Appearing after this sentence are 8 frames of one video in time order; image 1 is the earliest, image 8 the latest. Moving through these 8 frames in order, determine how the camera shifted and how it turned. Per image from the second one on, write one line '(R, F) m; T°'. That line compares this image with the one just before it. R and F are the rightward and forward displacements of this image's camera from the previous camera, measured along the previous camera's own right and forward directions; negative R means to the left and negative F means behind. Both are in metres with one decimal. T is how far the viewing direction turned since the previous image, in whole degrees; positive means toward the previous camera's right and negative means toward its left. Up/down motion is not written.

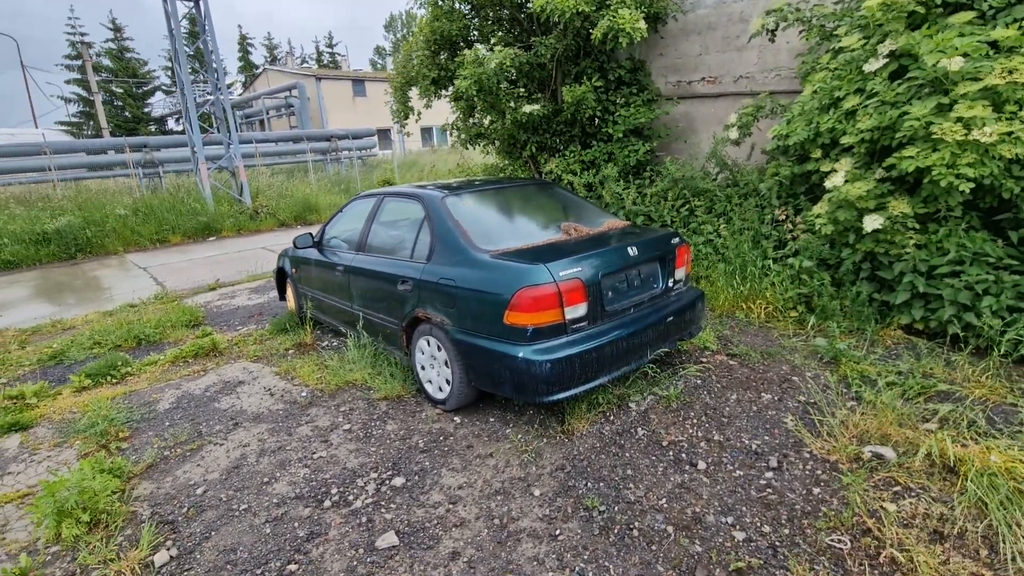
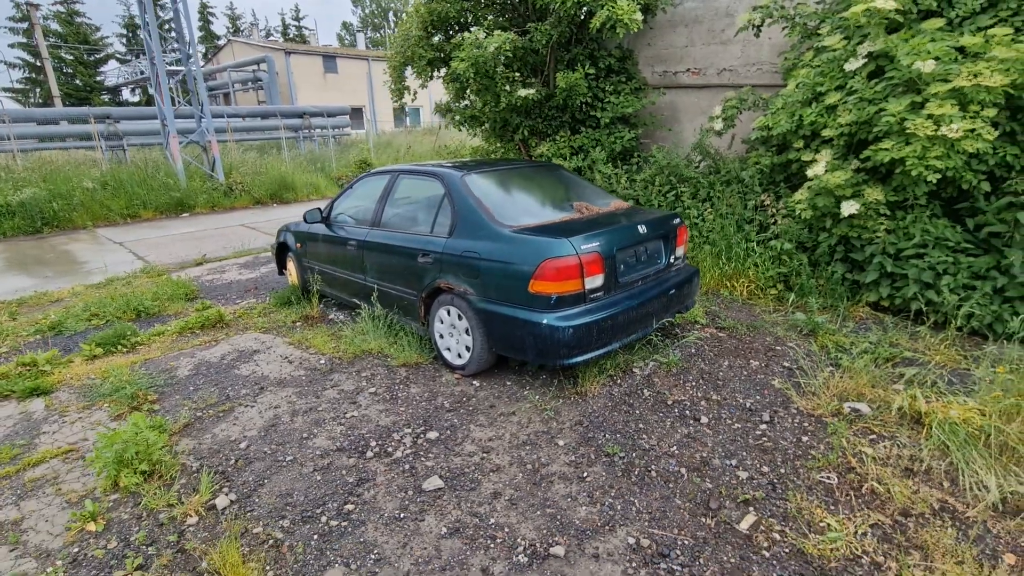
(-0.3, -0.2) m; +4°
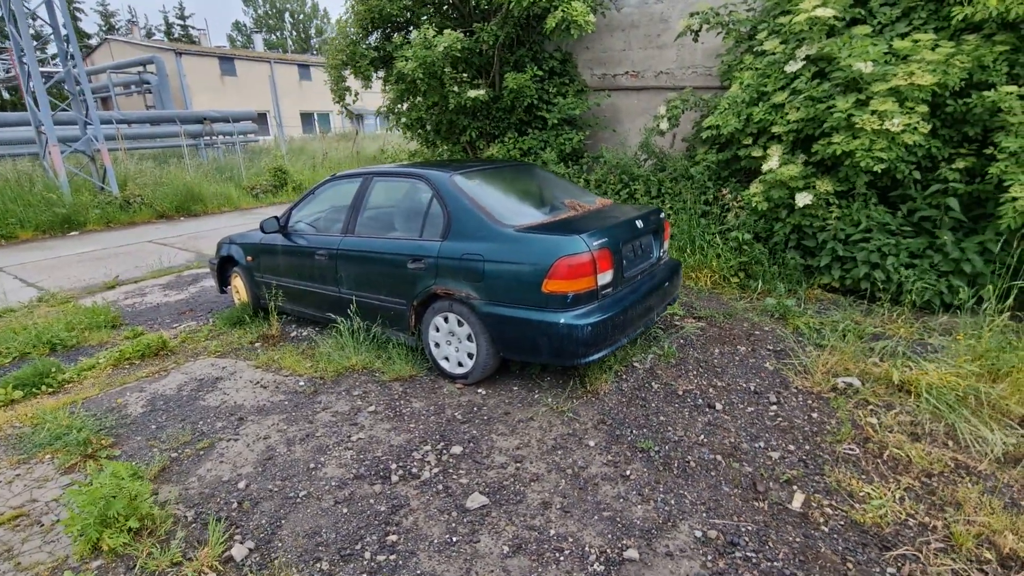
(-0.5, +0.1) m; +9°
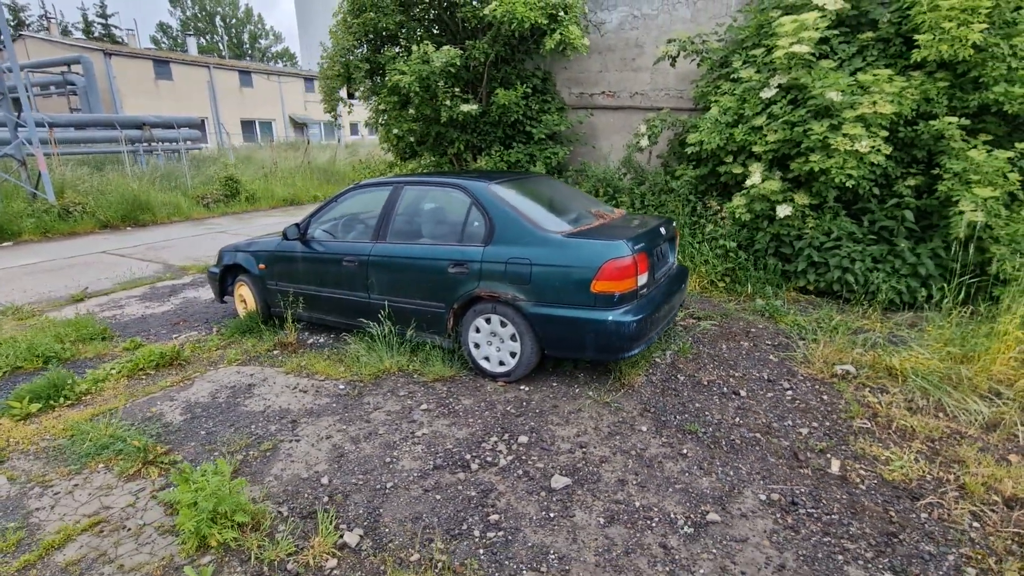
(-0.6, -0.2) m; +7°
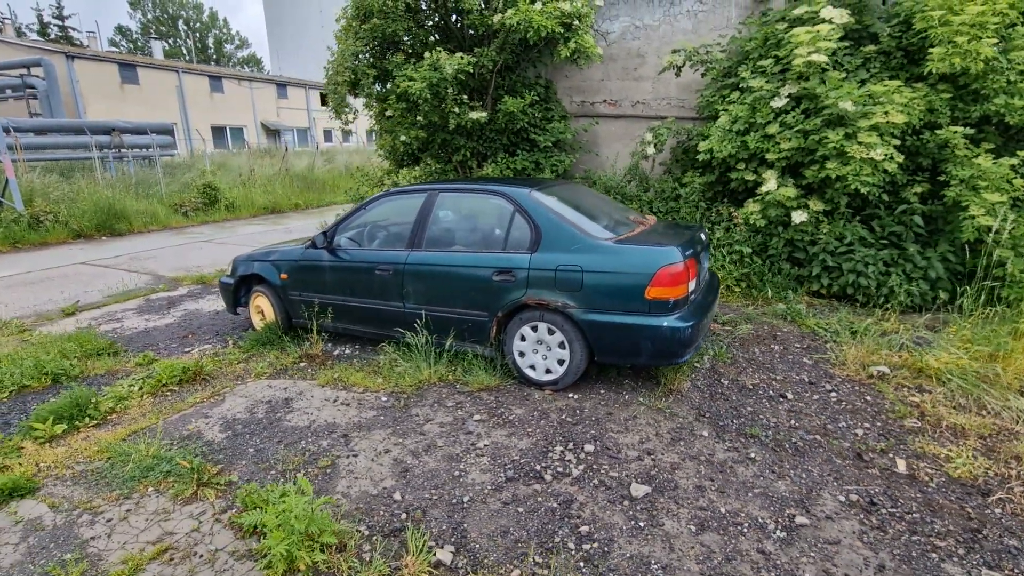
(-0.5, 0.0) m; +3°
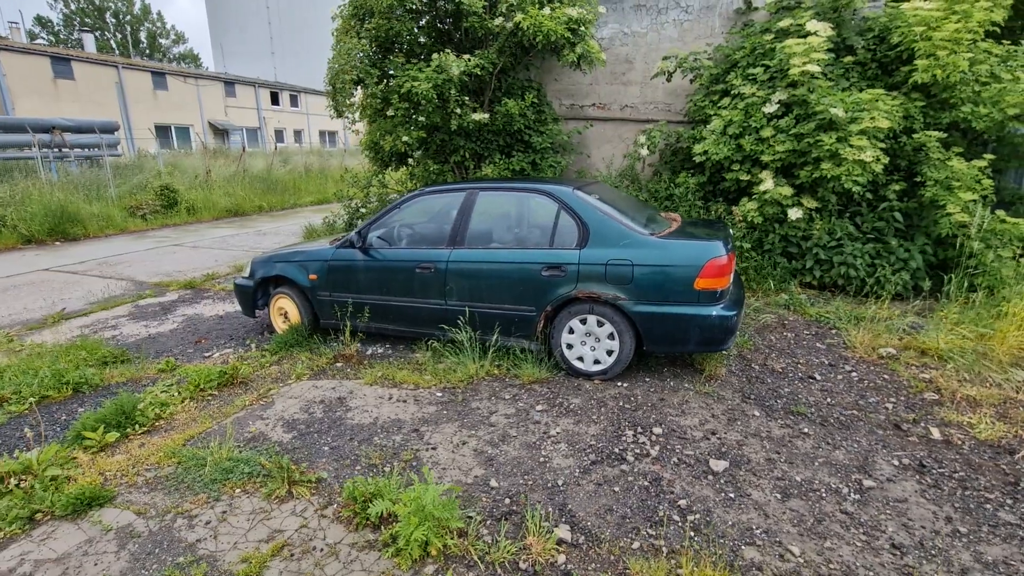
(-0.7, -0.1) m; +5°
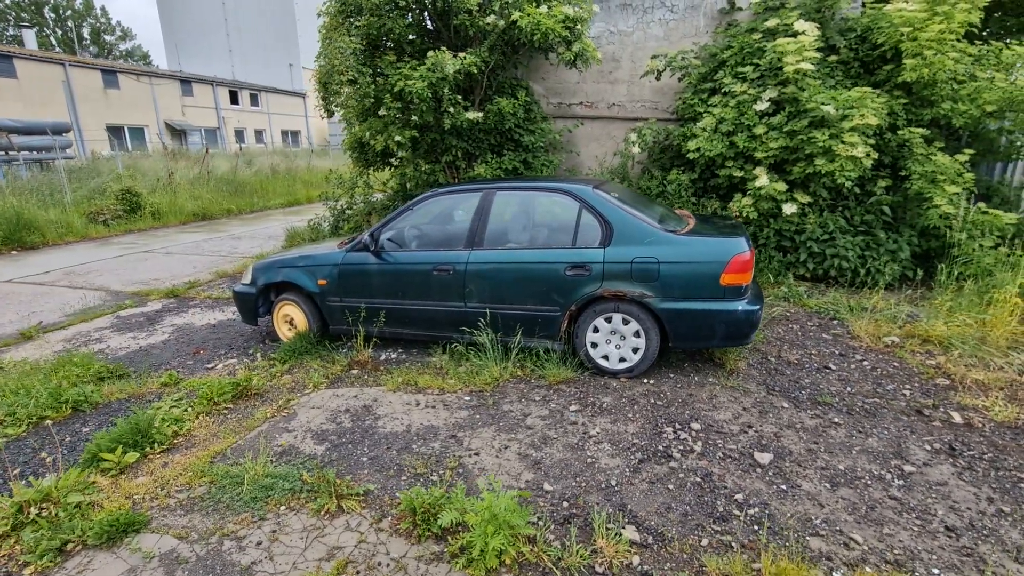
(-0.4, 0.0) m; +4°
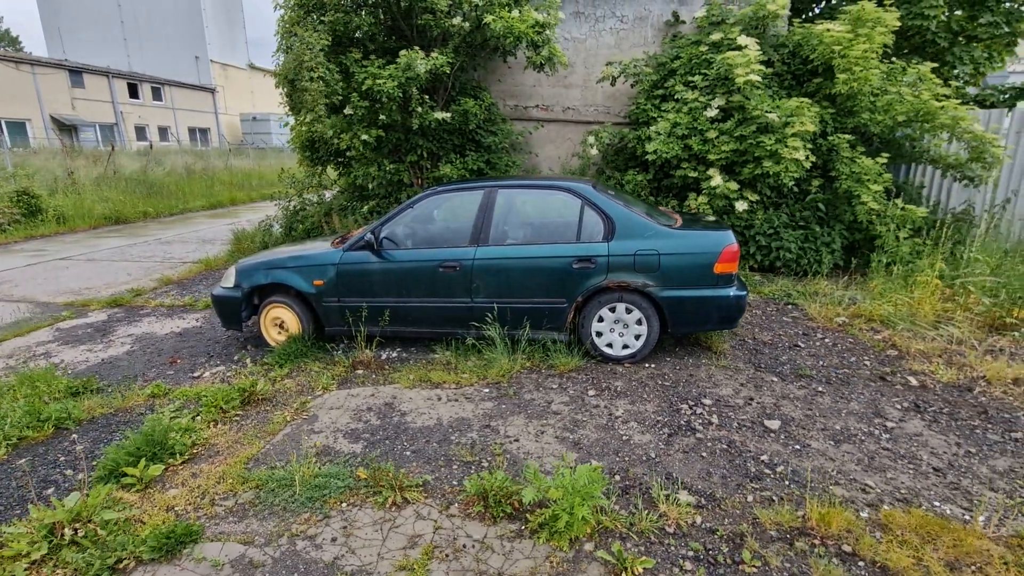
(-0.6, -0.1) m; +8°
